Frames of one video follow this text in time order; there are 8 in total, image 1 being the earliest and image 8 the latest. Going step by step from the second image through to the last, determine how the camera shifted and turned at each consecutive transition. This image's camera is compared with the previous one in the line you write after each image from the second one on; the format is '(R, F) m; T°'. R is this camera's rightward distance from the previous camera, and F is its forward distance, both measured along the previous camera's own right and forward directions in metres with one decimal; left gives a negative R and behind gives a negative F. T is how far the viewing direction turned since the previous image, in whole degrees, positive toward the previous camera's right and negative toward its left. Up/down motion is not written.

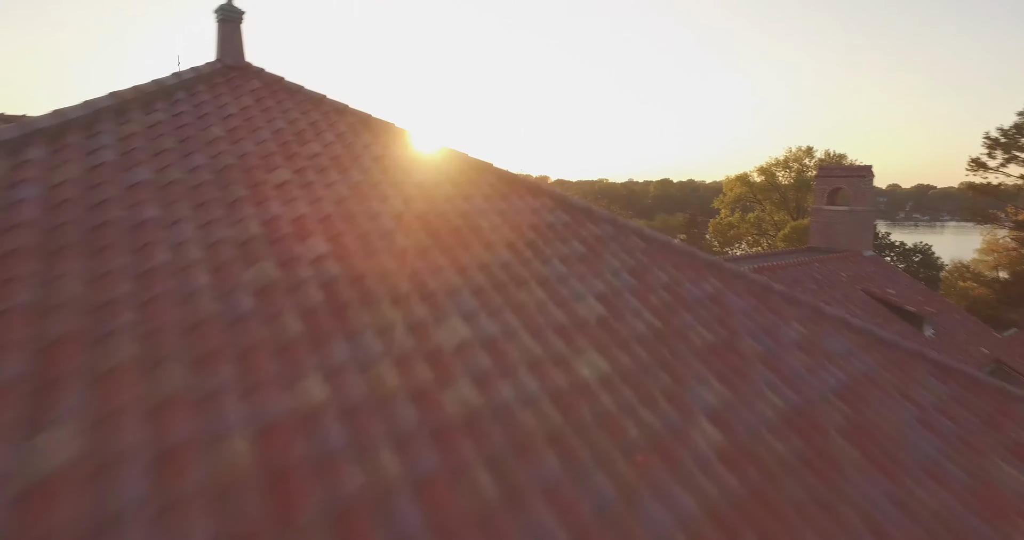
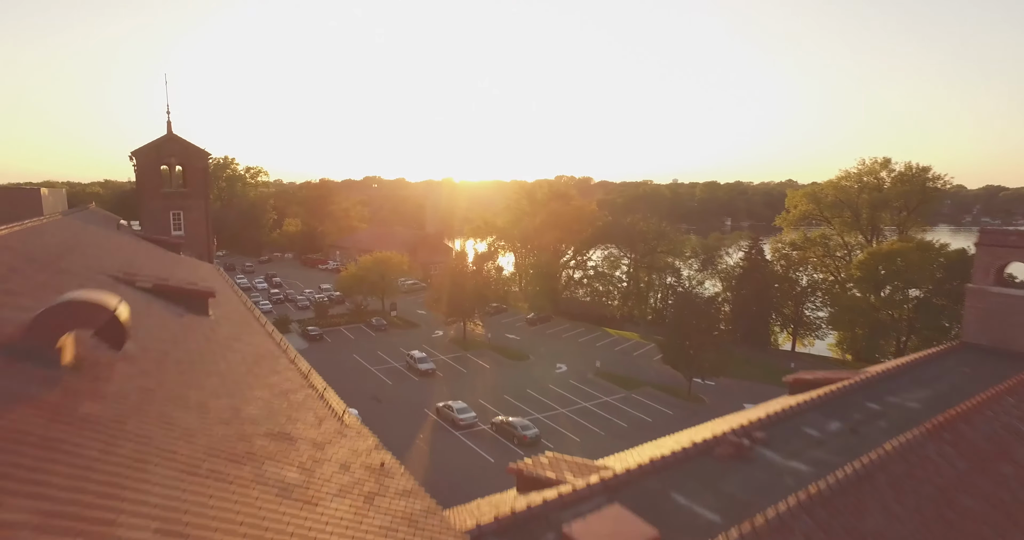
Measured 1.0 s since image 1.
(+0.1, +3.4) m; -4°
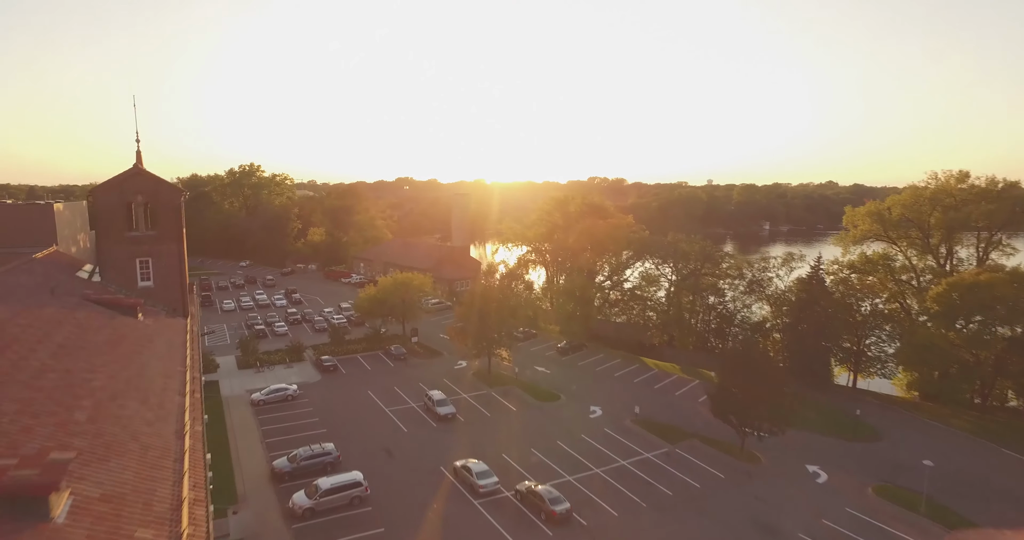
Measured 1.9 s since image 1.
(+0.1, +3.2) m; -3°
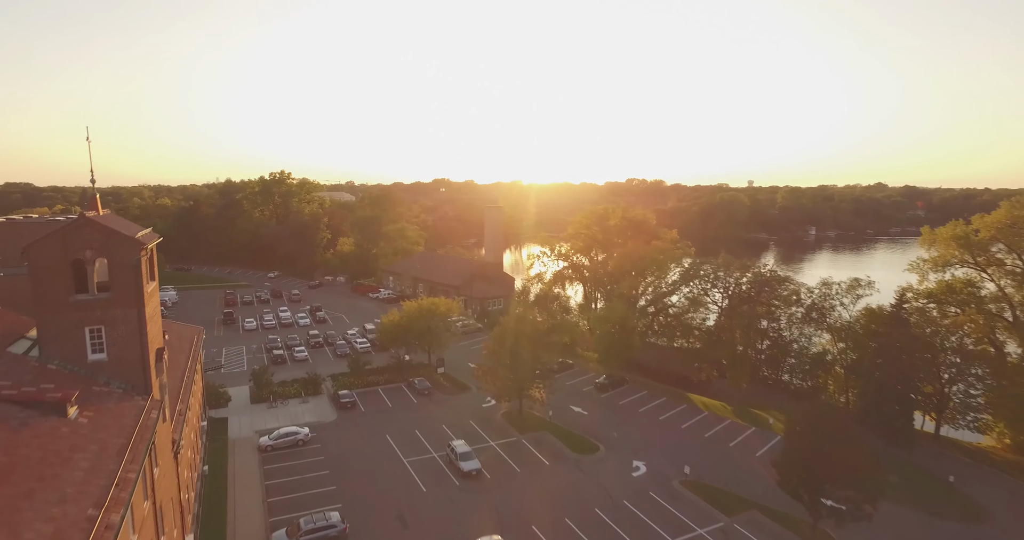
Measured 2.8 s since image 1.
(+0.1, +3.2) m; -3°
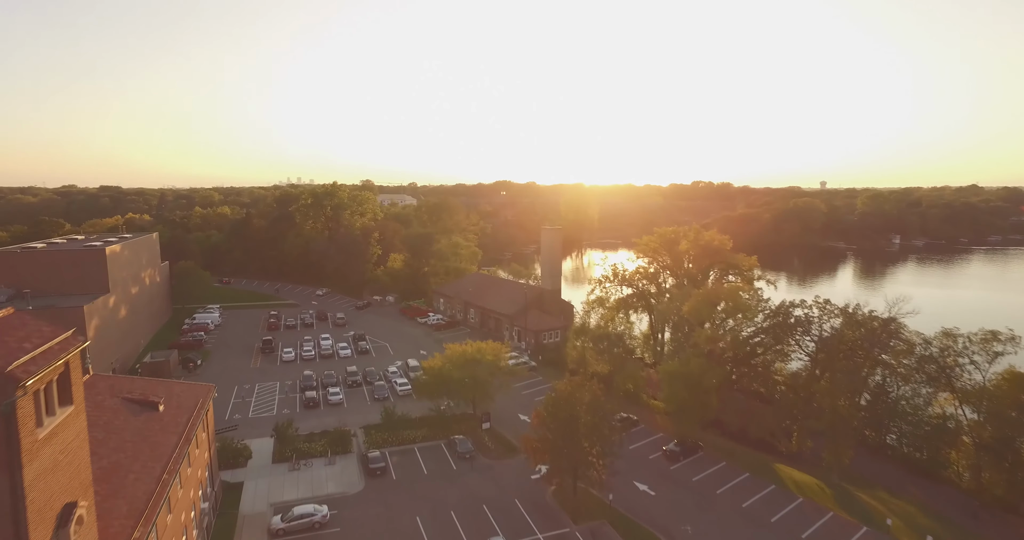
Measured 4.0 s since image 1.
(+0.2, +4.6) m; -5°
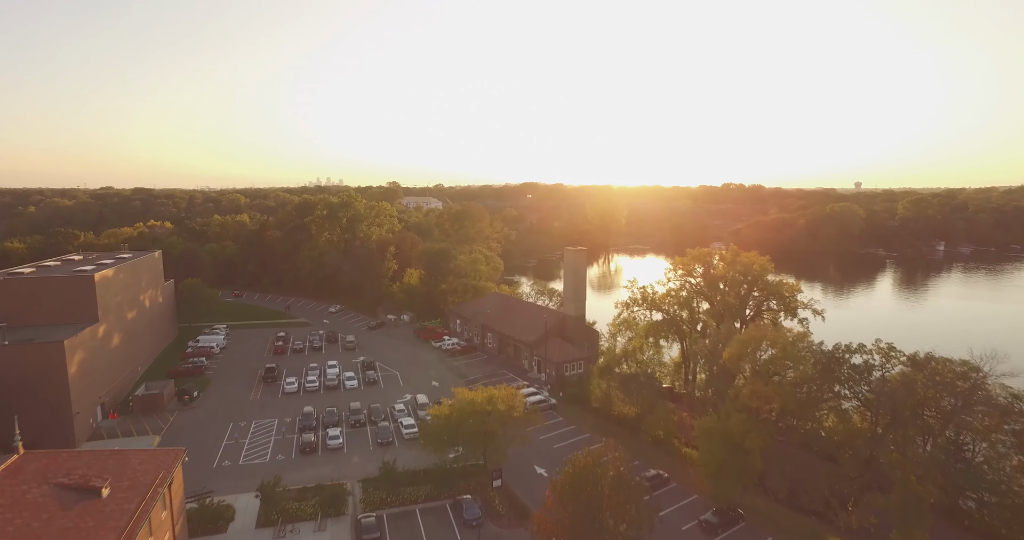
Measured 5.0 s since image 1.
(+0.5, +3.6) m; -2°
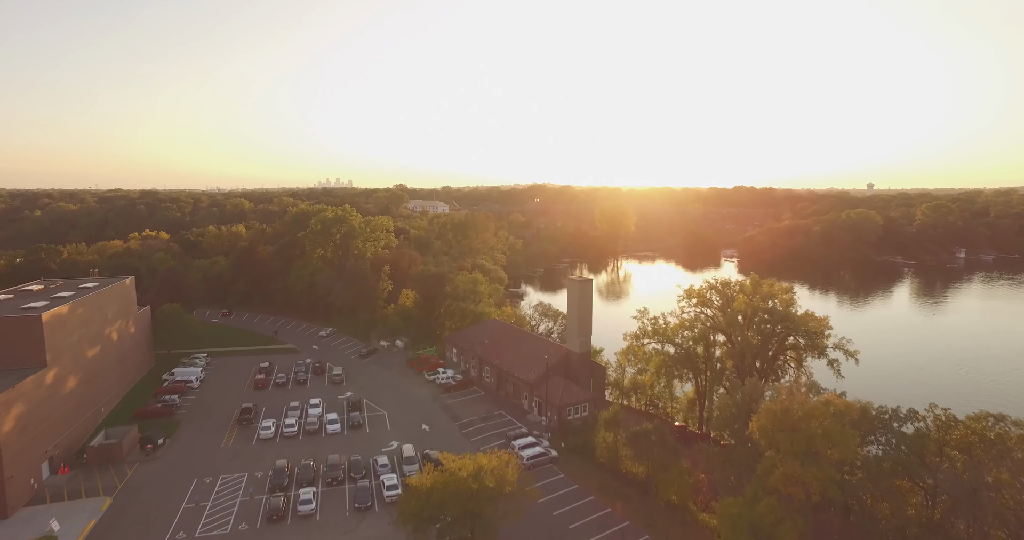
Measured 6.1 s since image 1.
(+0.7, +3.9) m; -1°
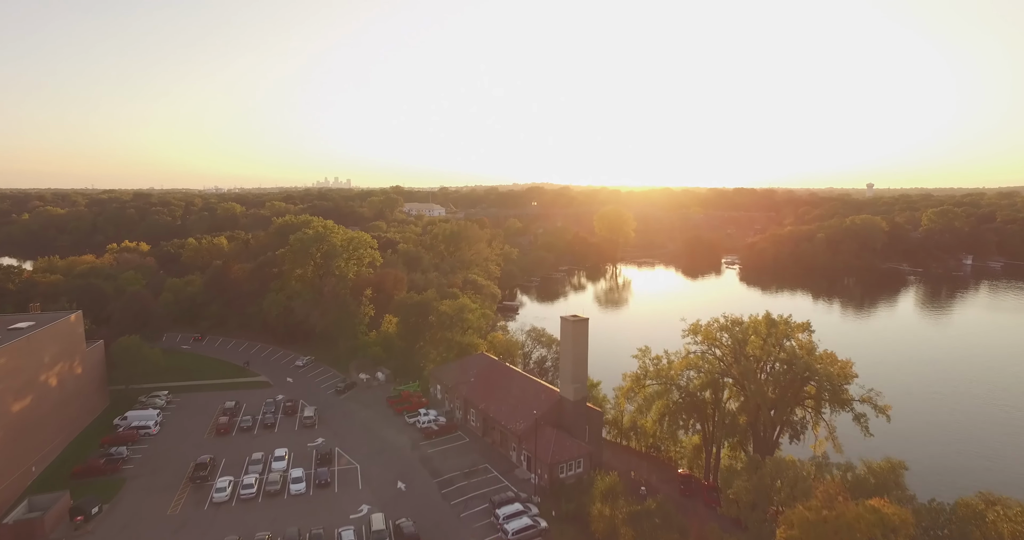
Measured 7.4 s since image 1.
(+0.7, +4.3) m; 0°
